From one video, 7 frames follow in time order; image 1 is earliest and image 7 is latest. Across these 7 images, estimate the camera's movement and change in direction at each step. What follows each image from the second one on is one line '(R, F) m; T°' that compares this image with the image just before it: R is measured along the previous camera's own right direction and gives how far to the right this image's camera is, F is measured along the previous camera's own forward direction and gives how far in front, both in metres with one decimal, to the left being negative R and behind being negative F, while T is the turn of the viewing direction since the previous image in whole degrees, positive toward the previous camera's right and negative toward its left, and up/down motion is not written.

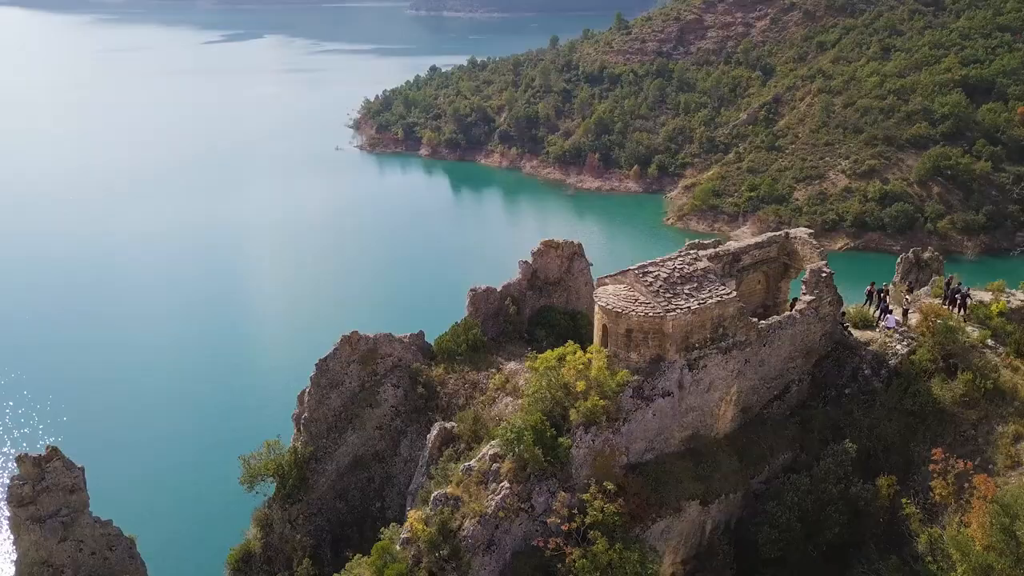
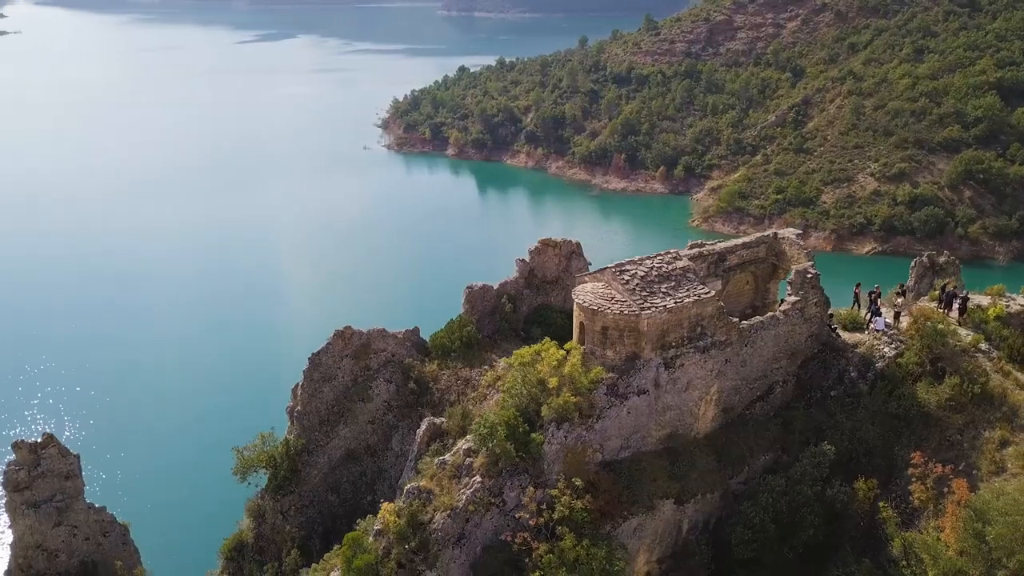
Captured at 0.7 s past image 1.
(+0.6, 0.0) m; -2°
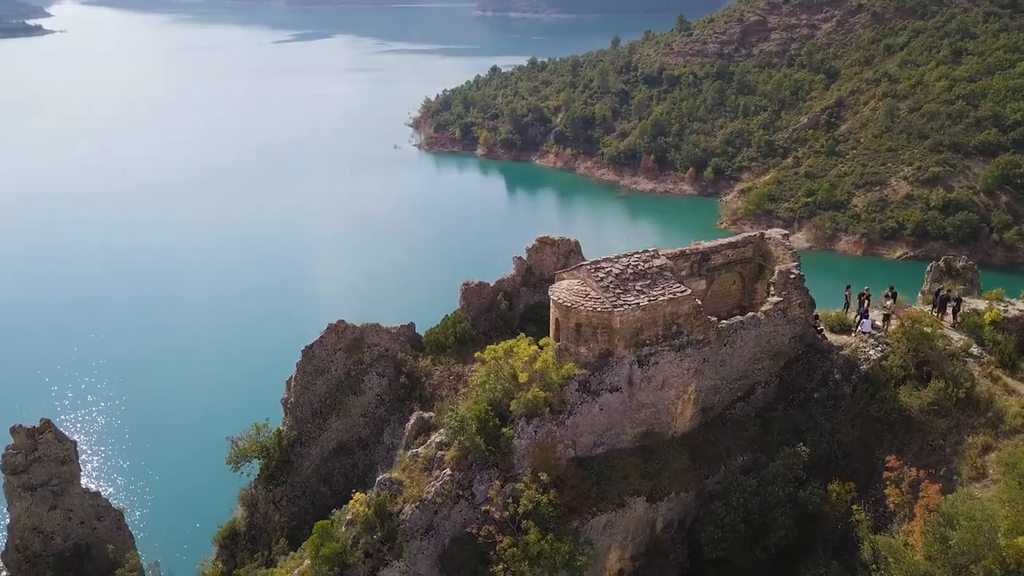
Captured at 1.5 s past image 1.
(+0.7, -0.1) m; -2°
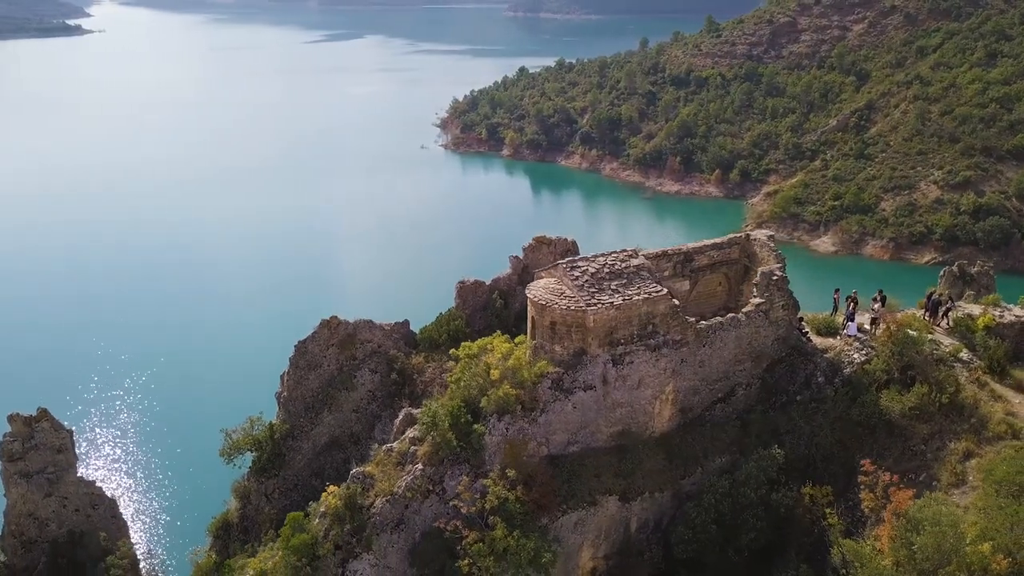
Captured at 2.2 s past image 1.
(+0.6, 0.0) m; -2°
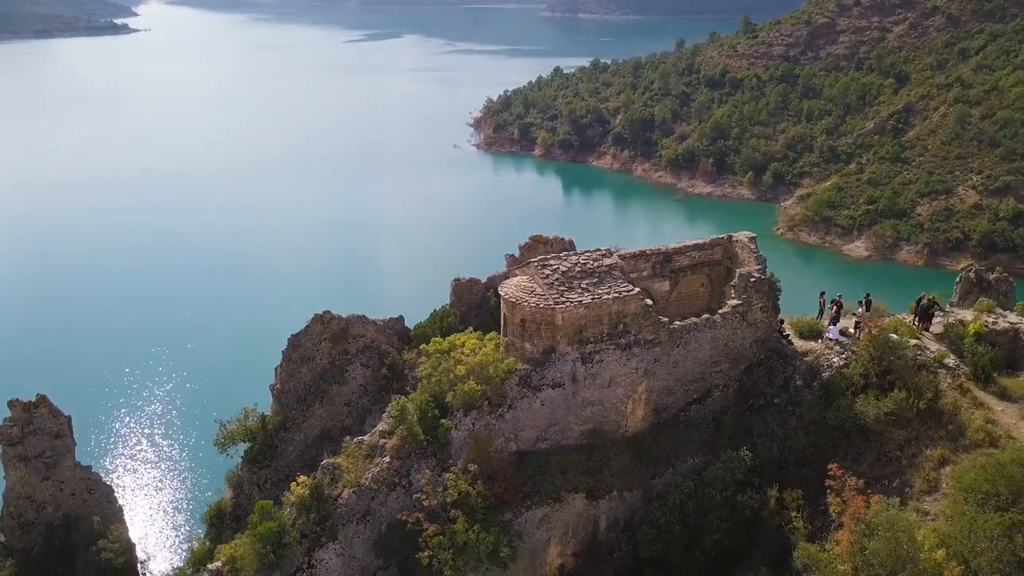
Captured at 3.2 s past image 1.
(+0.8, -0.1) m; -2°
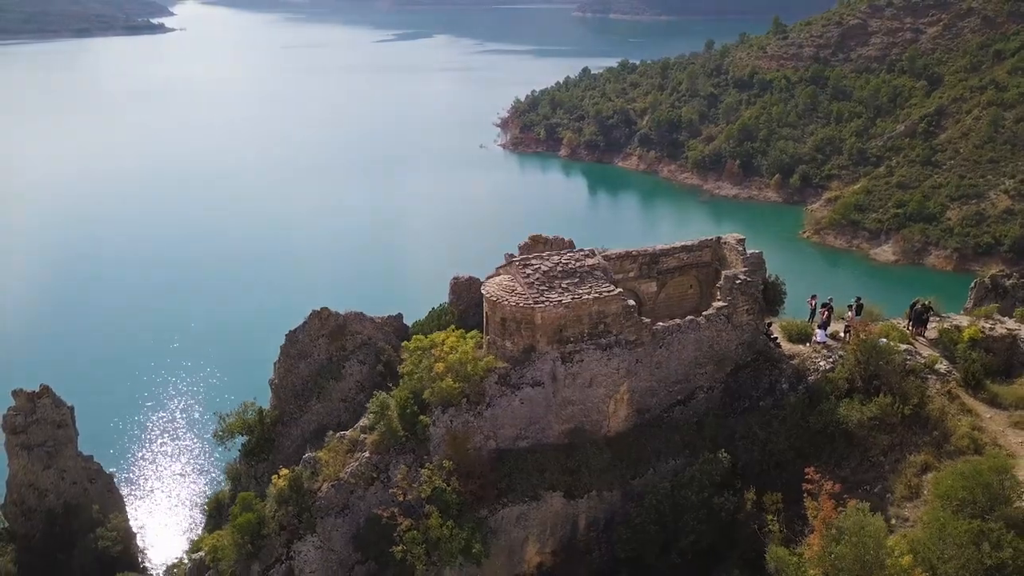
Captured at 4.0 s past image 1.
(+0.6, -0.1) m; -2°
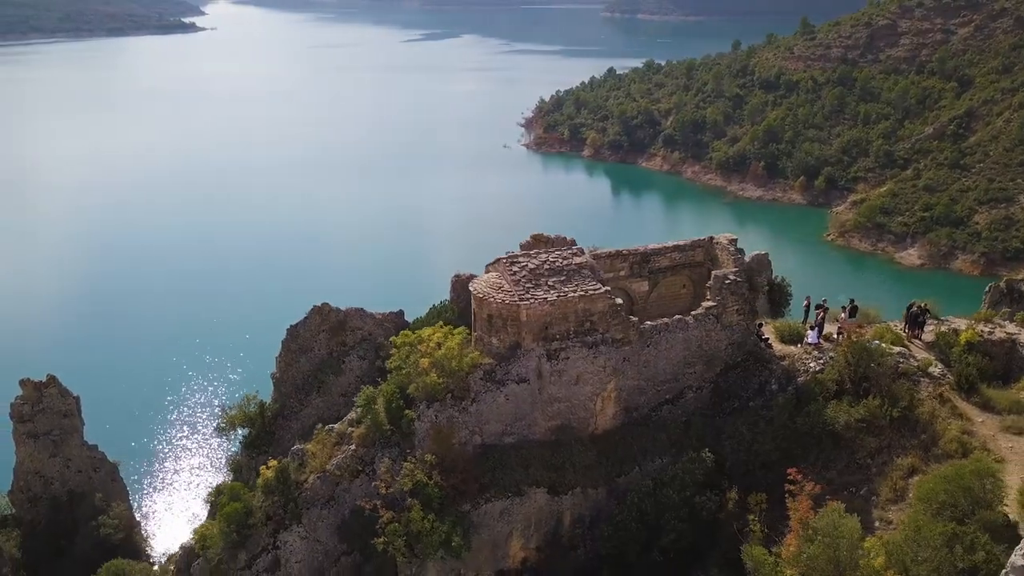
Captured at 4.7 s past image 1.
(+0.5, -0.1) m; -2°
